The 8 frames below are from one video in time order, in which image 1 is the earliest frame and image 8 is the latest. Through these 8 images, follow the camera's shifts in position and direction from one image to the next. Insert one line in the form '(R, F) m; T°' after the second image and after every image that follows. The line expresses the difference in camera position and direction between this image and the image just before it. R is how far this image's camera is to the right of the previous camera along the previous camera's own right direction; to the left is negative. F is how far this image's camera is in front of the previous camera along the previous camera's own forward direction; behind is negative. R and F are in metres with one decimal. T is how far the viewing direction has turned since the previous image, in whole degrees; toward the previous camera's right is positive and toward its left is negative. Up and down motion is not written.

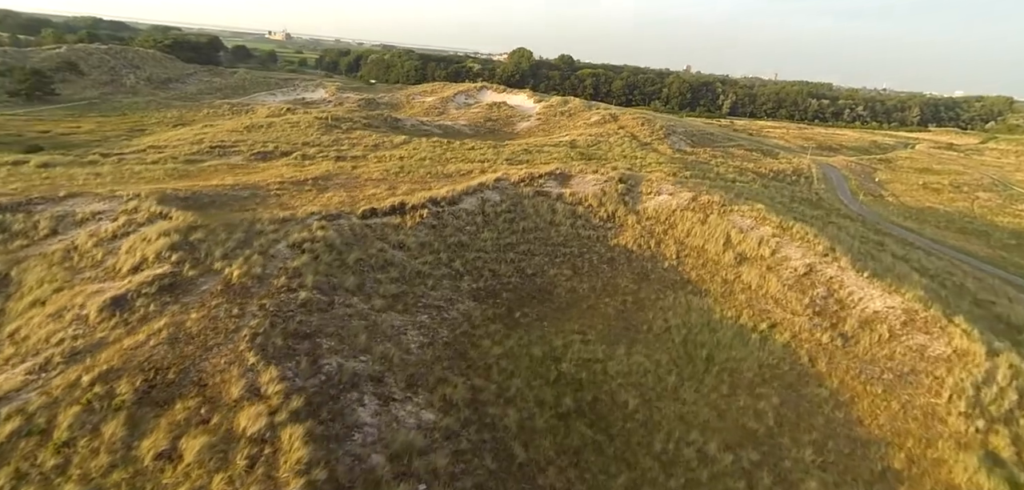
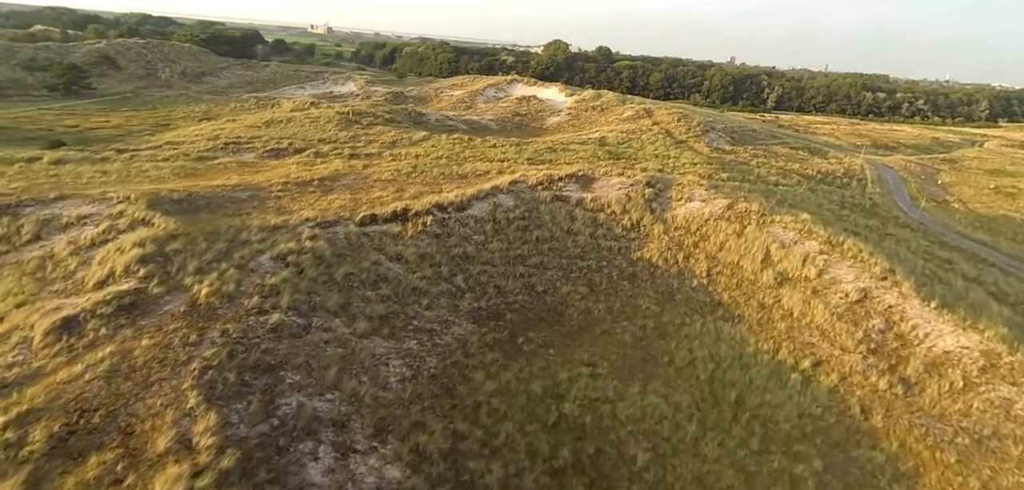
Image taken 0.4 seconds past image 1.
(+0.8, +1.6) m; -4°
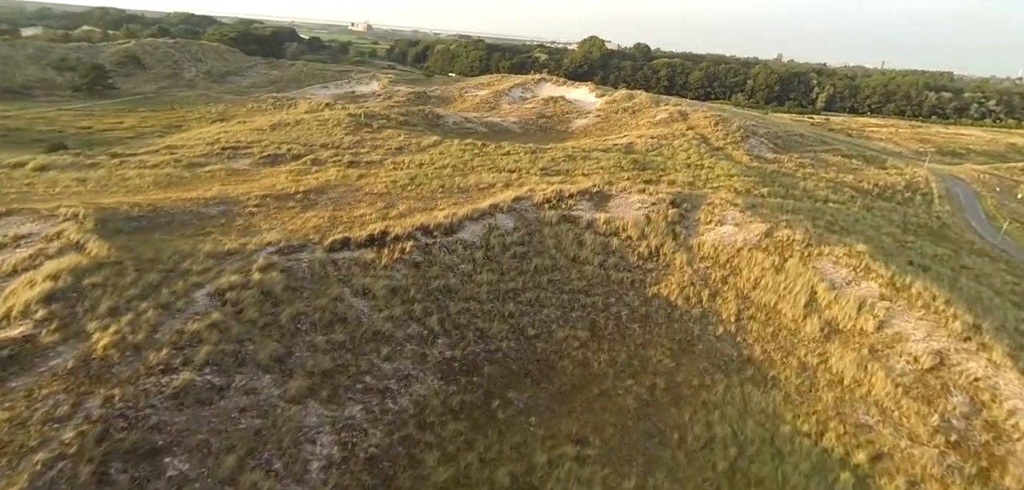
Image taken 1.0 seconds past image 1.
(+1.2, +2.4) m; -4°
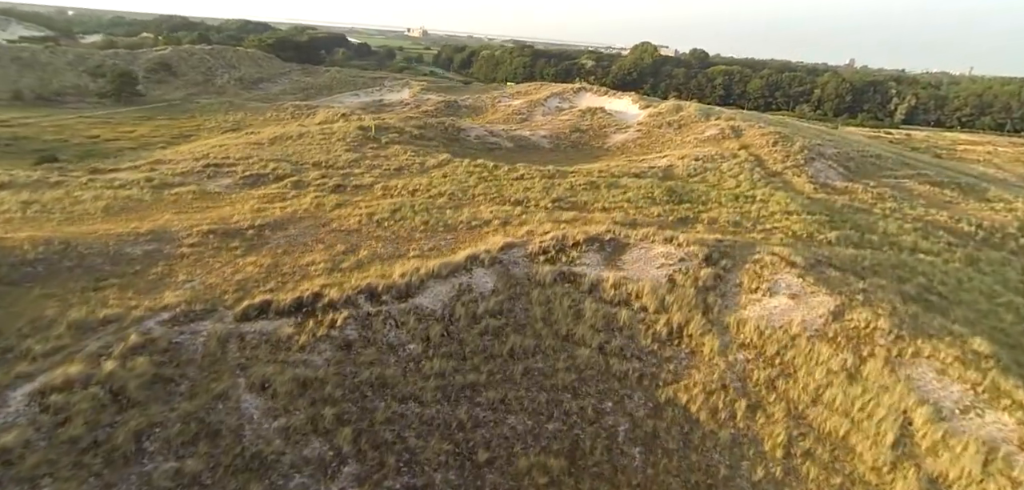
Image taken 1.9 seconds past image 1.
(+1.6, +3.7) m; -5°
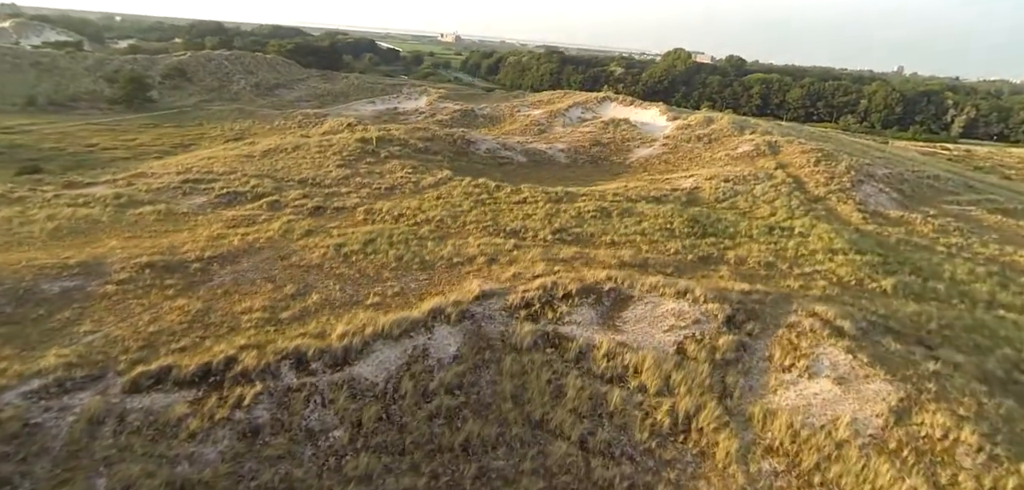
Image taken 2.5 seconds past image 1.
(+1.1, +2.5) m; -3°
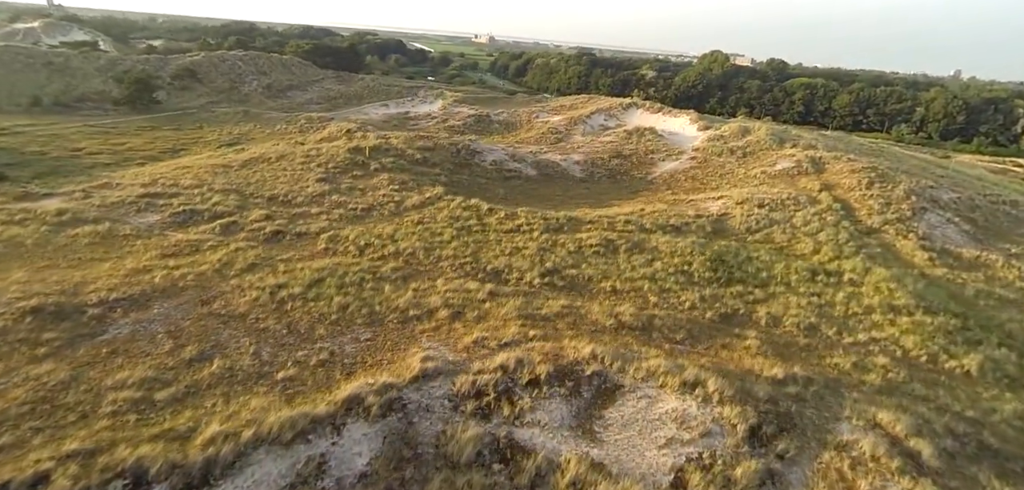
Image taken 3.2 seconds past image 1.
(+1.2, +2.9) m; -3°
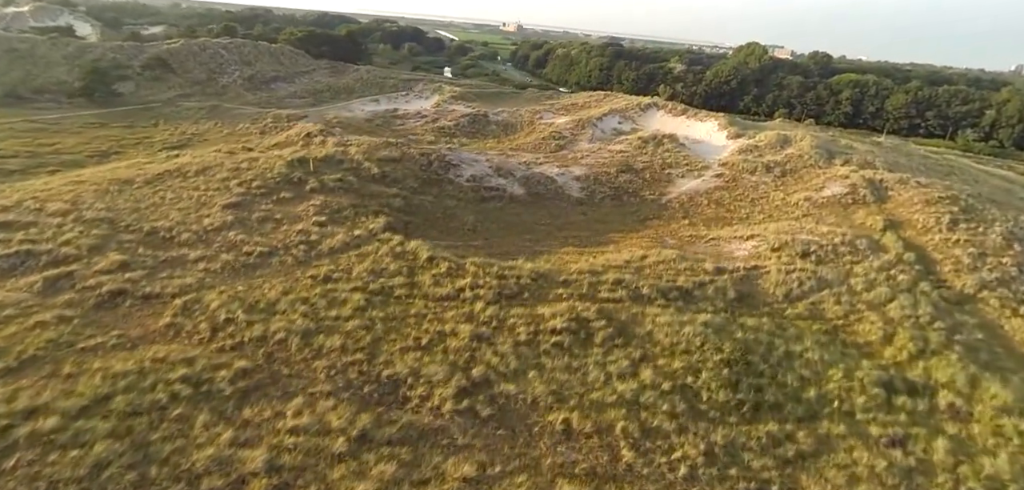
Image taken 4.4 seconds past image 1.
(+1.9, +4.9) m; -3°
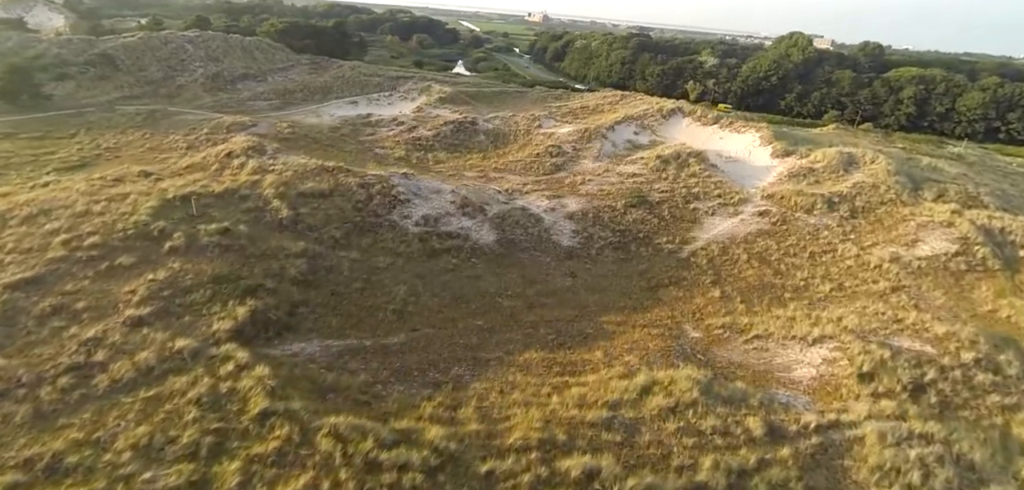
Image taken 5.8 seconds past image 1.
(+1.8, +6.0) m; -3°
